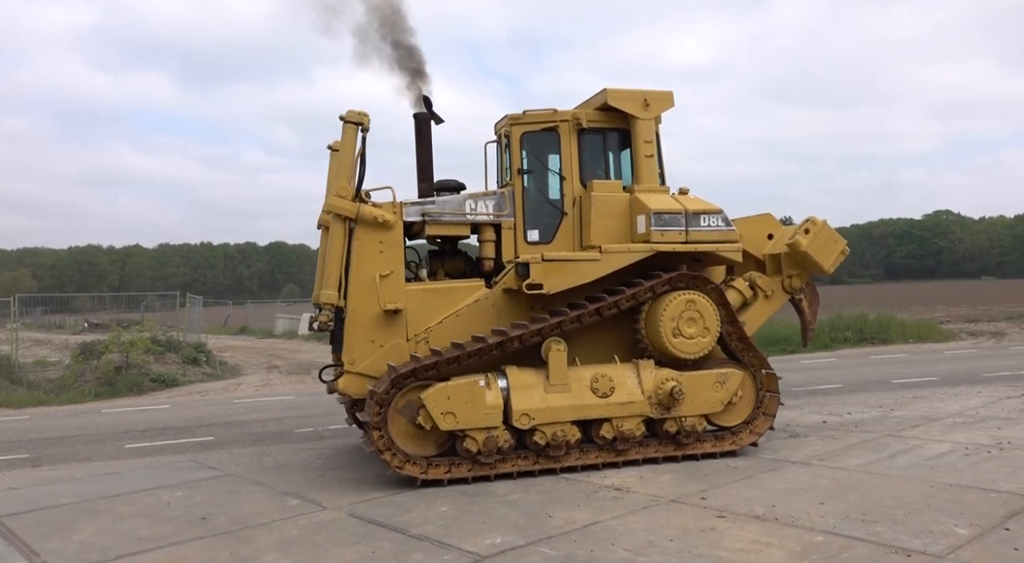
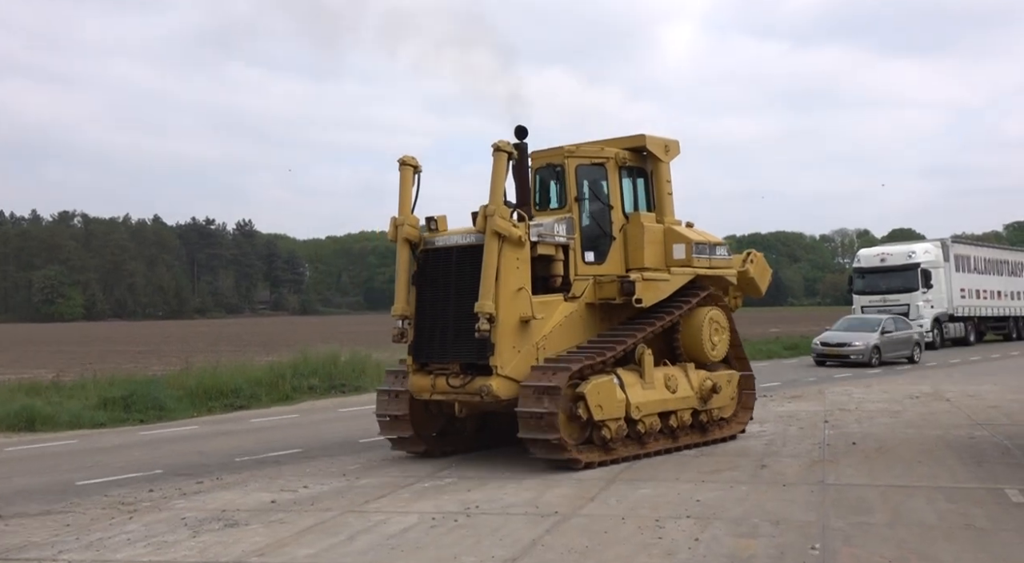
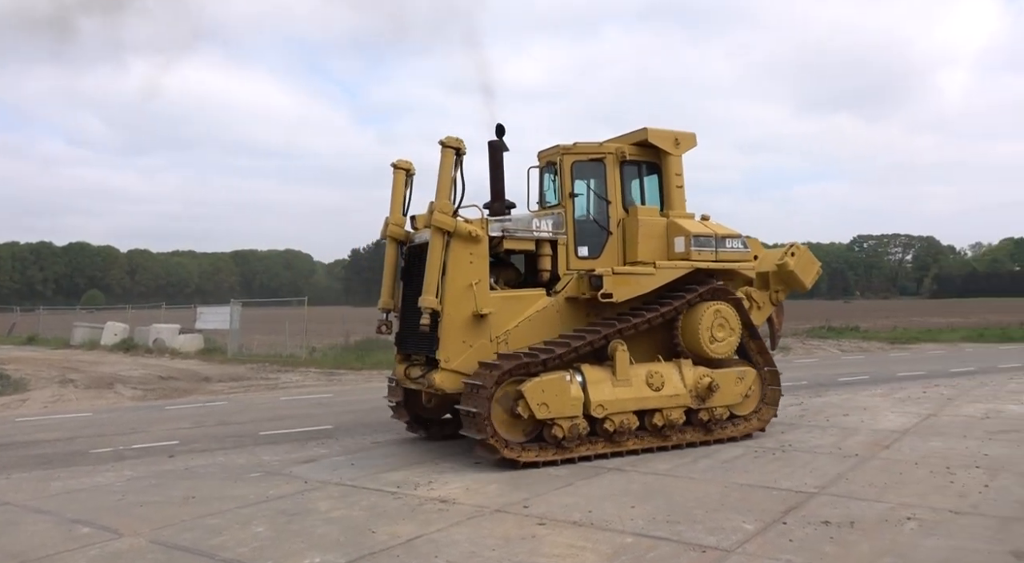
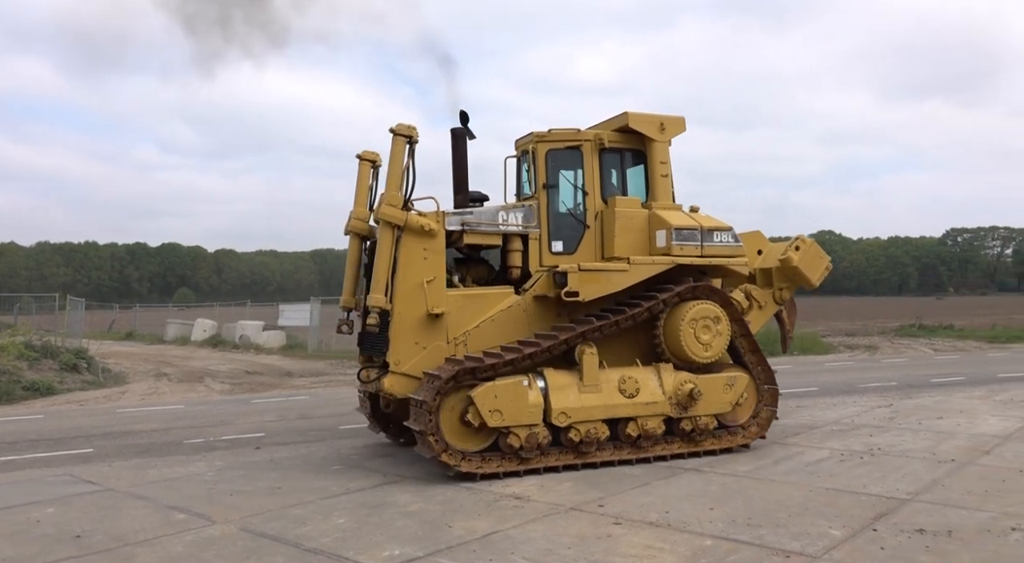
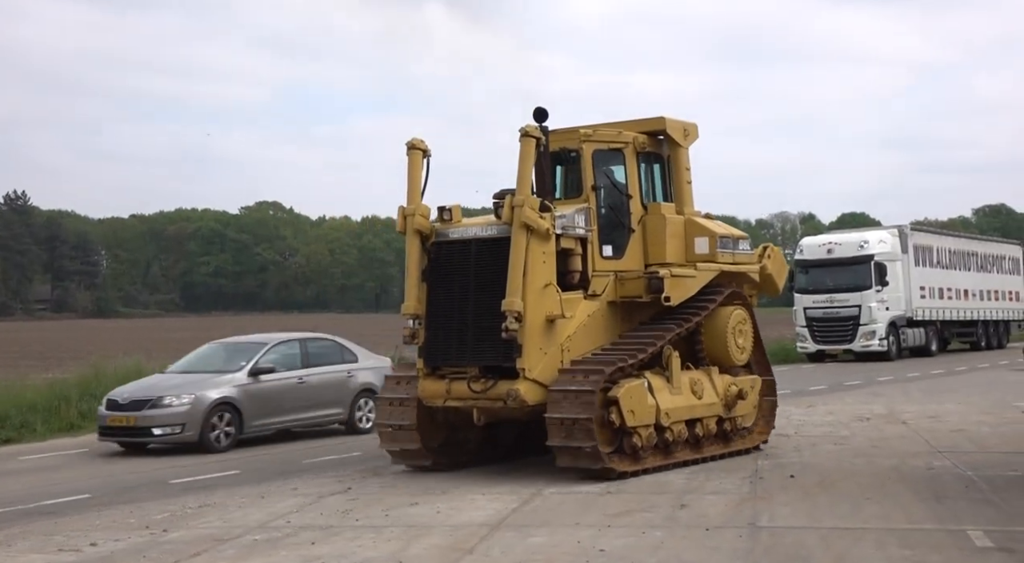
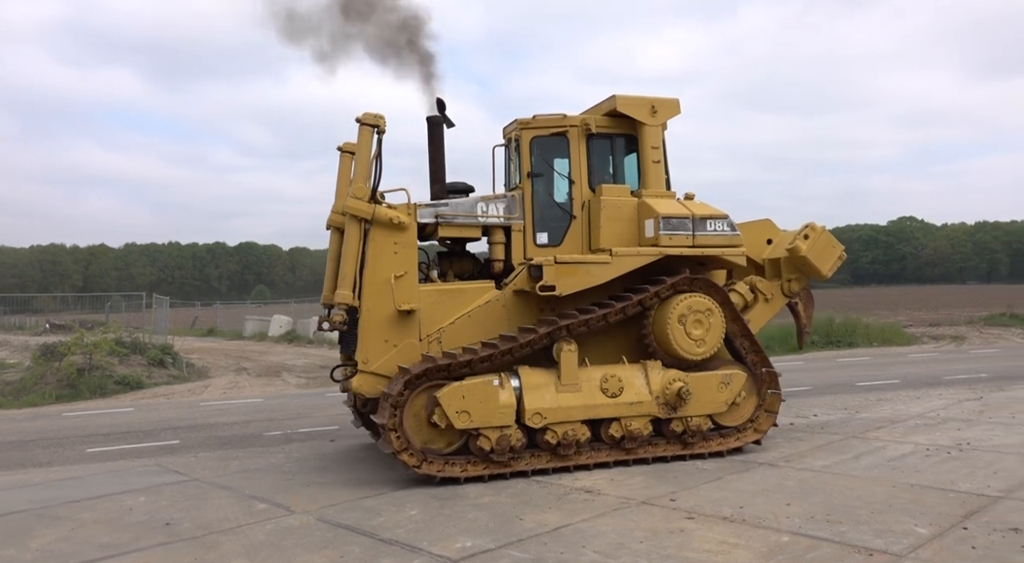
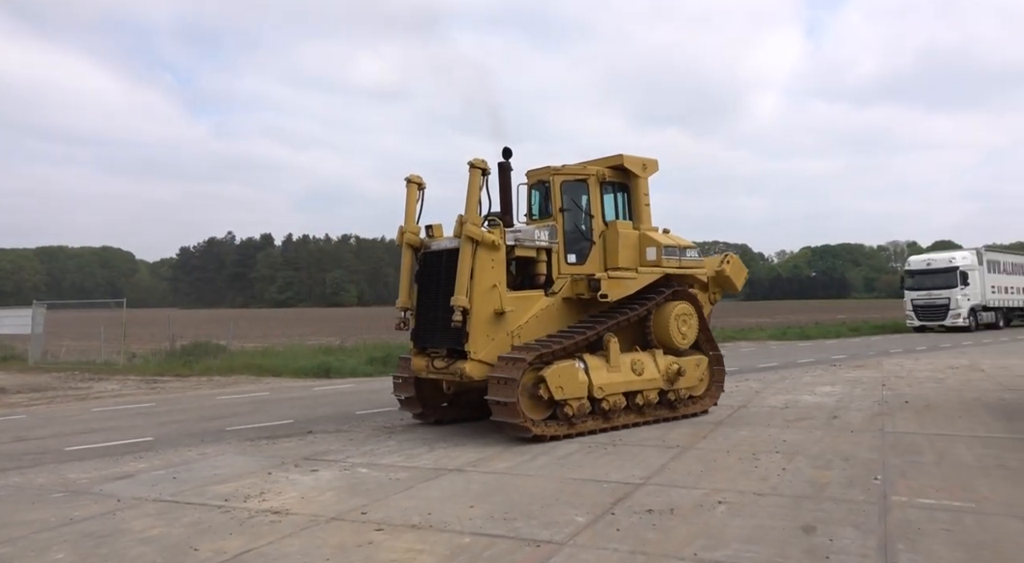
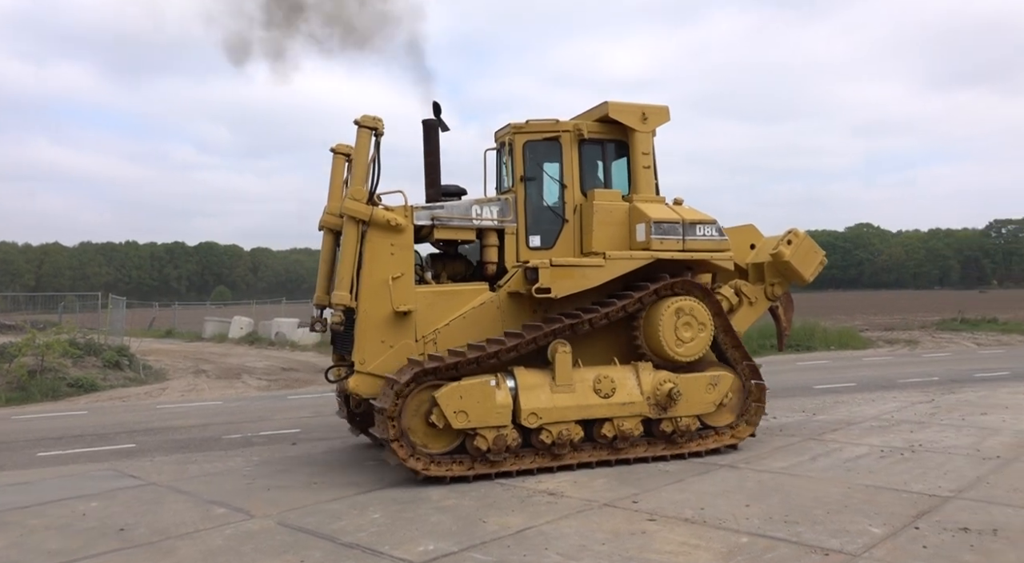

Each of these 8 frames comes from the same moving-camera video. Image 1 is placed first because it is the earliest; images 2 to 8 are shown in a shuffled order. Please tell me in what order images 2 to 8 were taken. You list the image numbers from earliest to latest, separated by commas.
6, 8, 4, 3, 7, 2, 5
